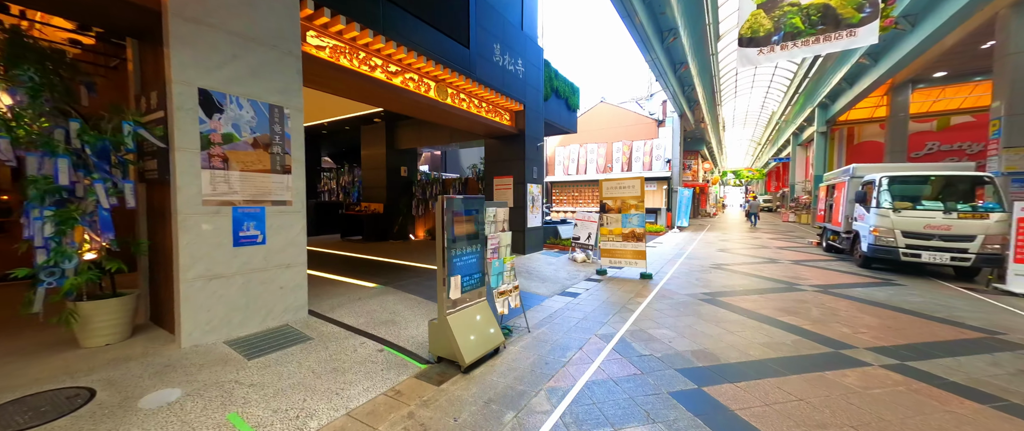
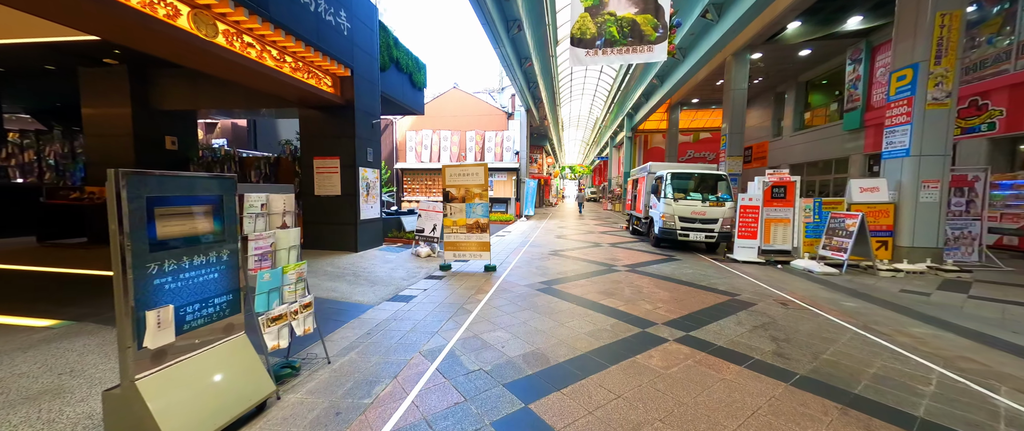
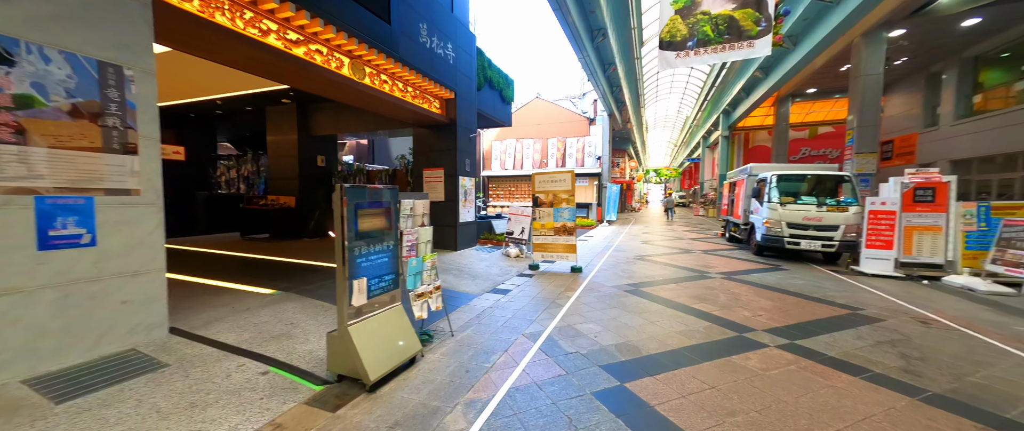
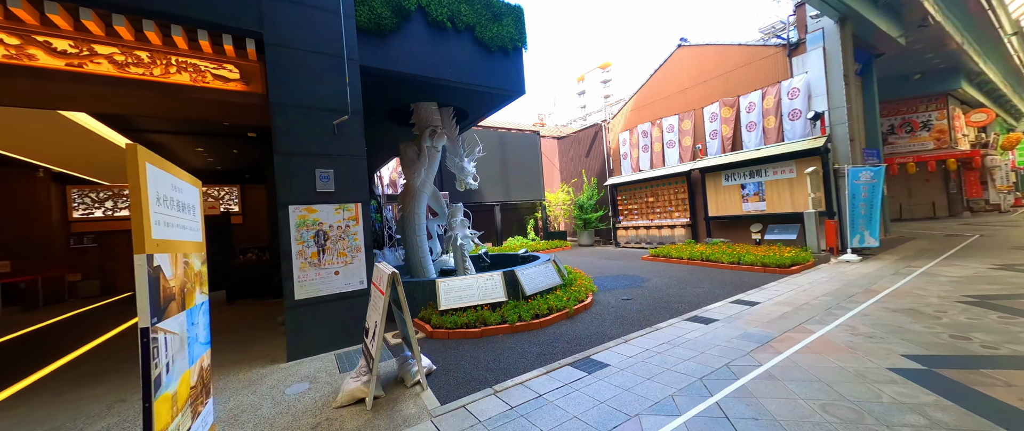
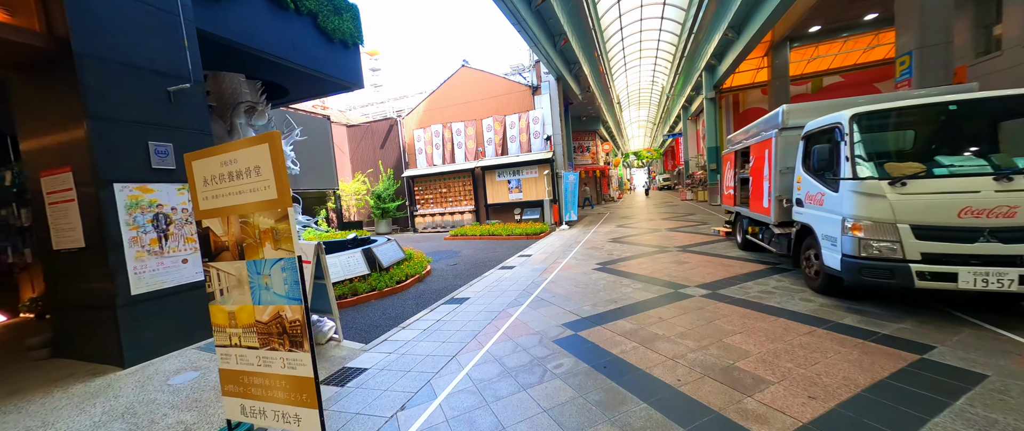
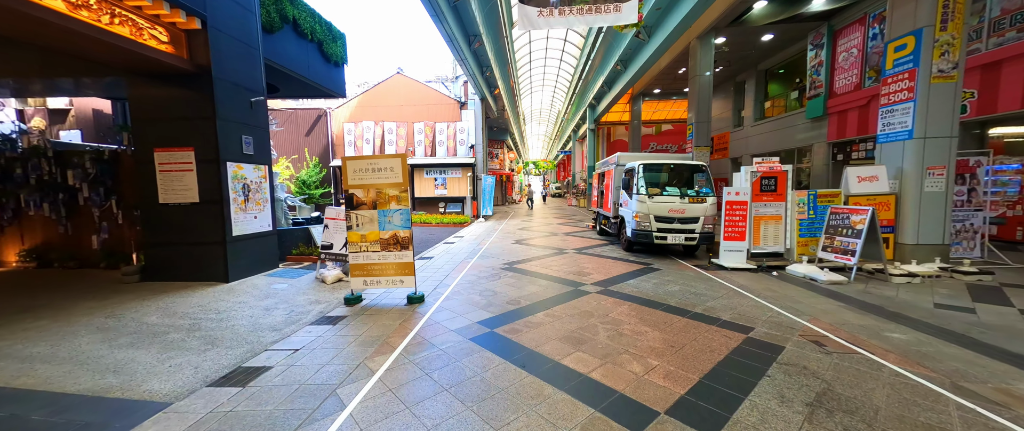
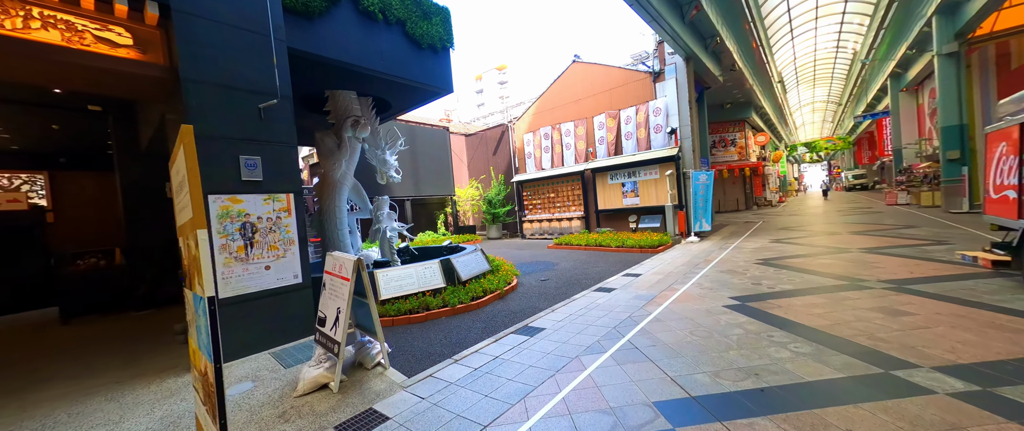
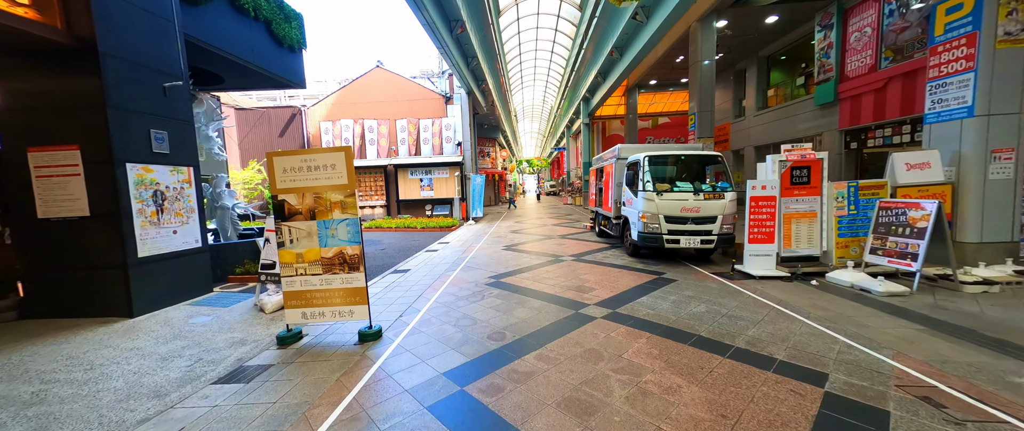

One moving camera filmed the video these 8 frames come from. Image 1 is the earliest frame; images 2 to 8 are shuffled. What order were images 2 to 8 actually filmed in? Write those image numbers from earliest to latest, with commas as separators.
3, 2, 6, 8, 5, 7, 4
